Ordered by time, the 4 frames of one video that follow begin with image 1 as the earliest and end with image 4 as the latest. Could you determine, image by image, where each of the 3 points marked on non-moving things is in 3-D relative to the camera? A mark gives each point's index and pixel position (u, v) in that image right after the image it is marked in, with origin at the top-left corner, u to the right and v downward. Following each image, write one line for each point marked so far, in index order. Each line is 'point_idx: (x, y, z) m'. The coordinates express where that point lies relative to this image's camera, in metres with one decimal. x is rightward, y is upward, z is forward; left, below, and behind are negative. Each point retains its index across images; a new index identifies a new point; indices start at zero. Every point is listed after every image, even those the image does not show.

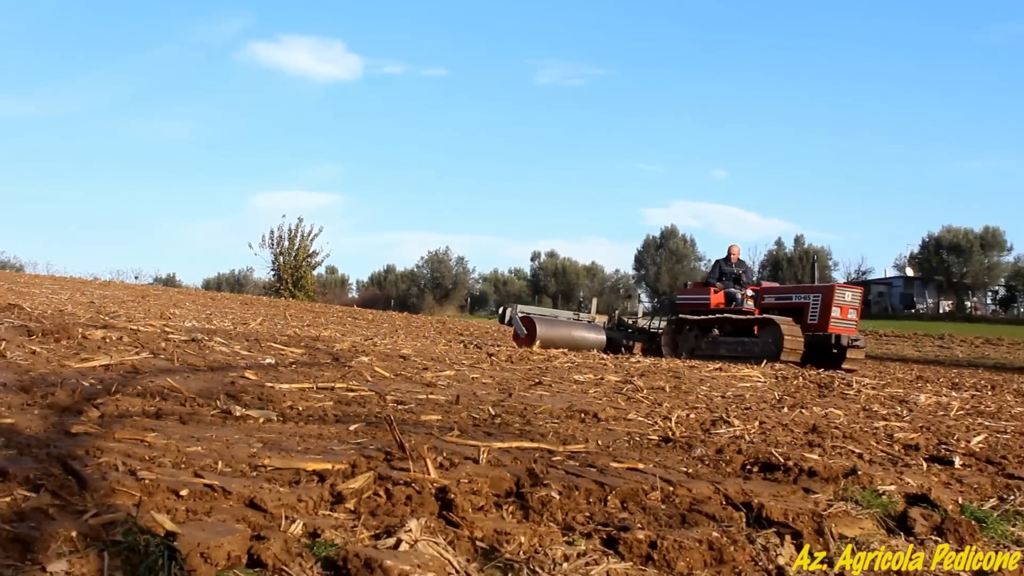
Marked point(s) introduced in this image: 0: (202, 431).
0: (-1.8, -0.8, +5.0) m
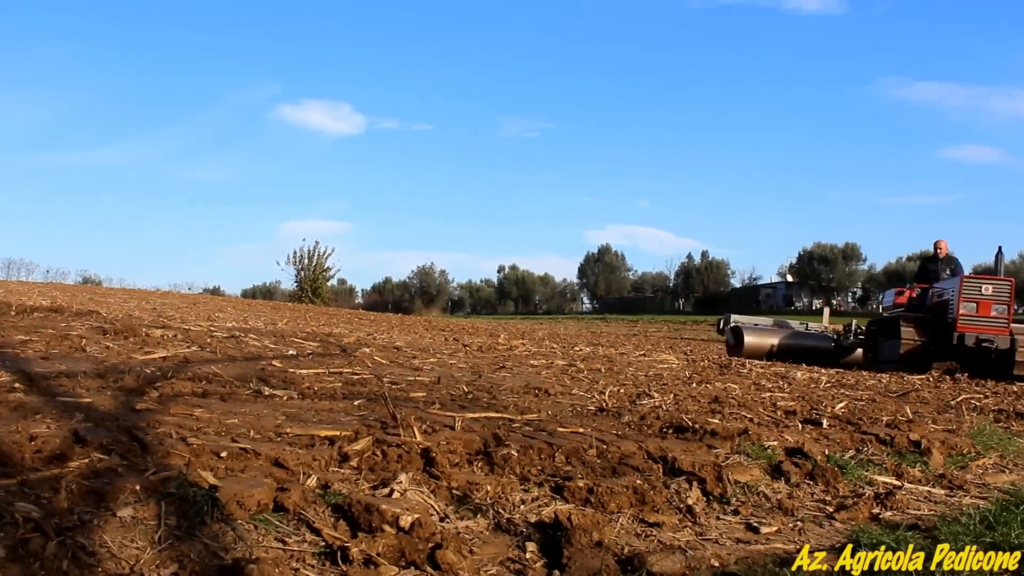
0: (-2.0, -0.9, +6.4) m
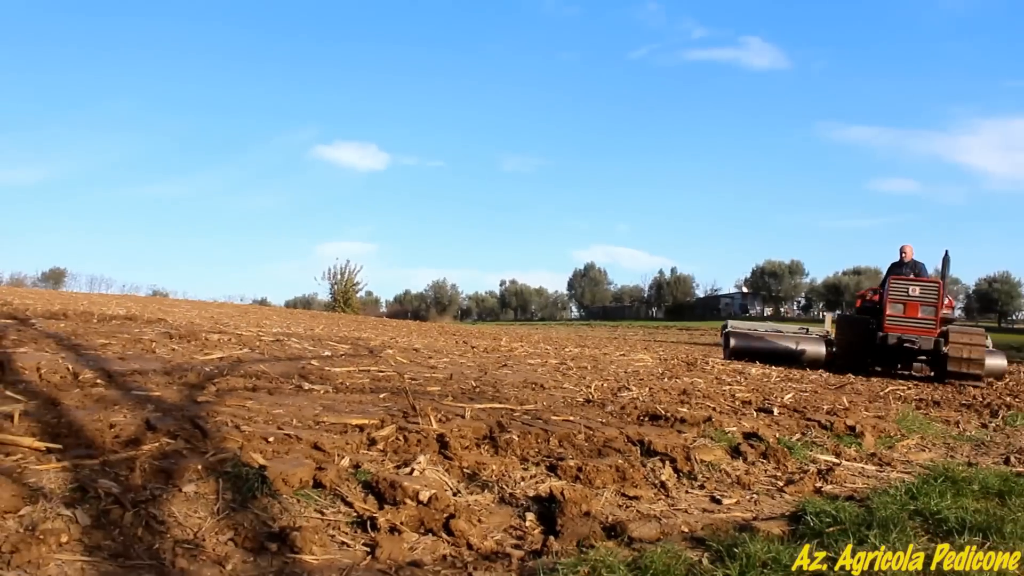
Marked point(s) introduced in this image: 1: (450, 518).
0: (-2.0, -1.0, +7.6) m
1: (-0.4, -1.6, +6.2) m
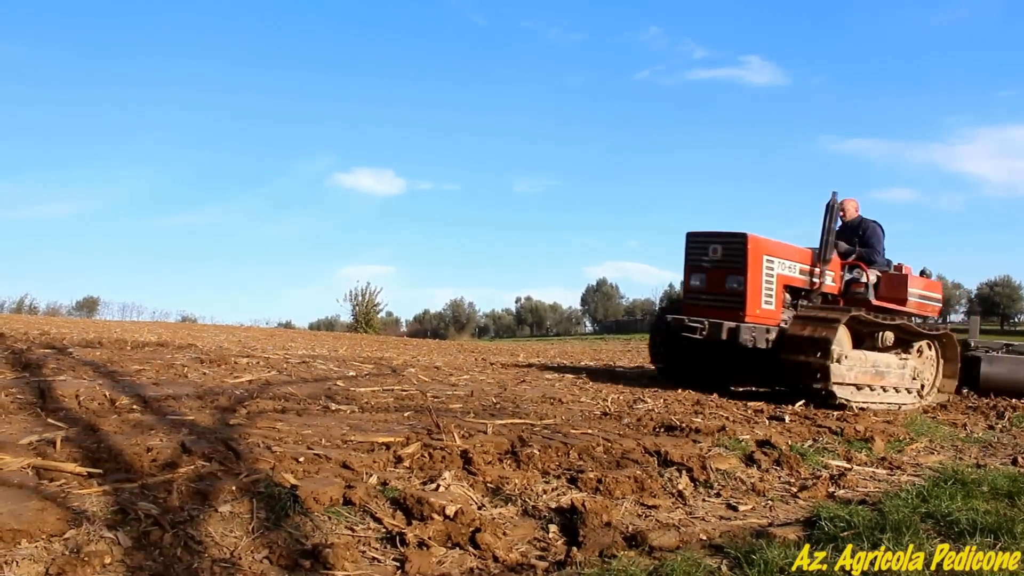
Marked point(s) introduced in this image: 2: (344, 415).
0: (-1.9, -1.2, +7.9) m
1: (-0.3, -1.8, +6.5) m
2: (-1.6, -1.2, +7.9) m
